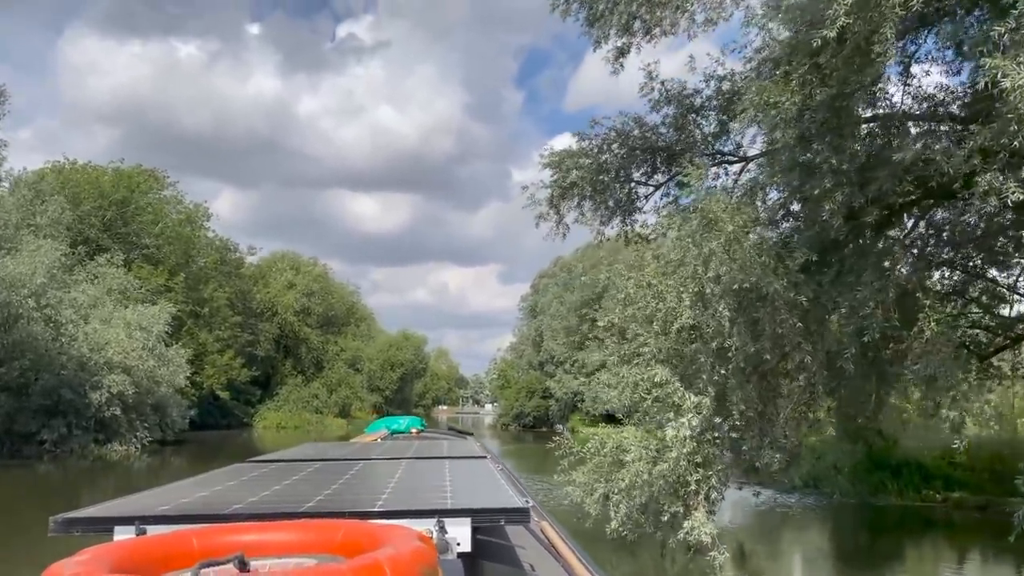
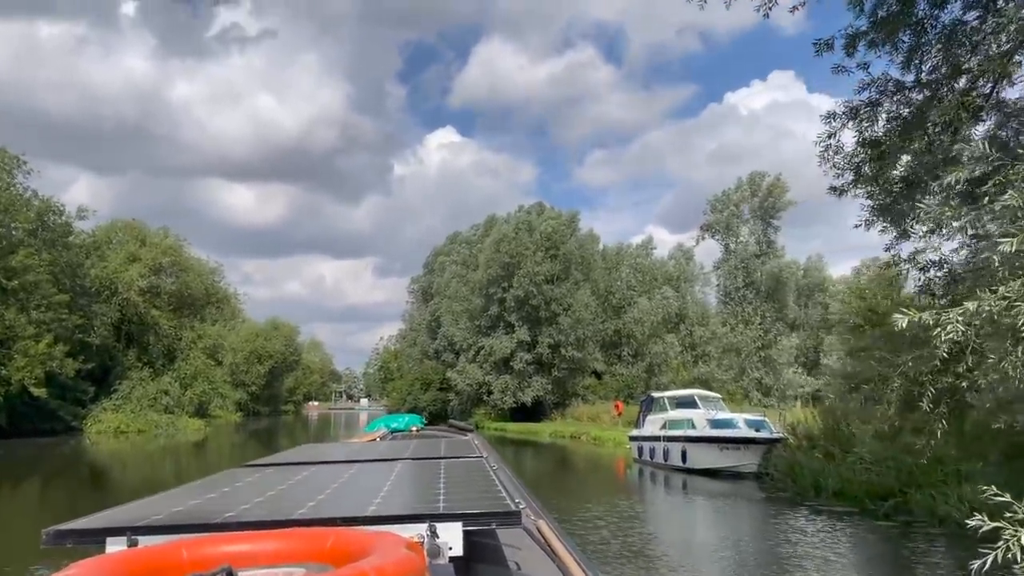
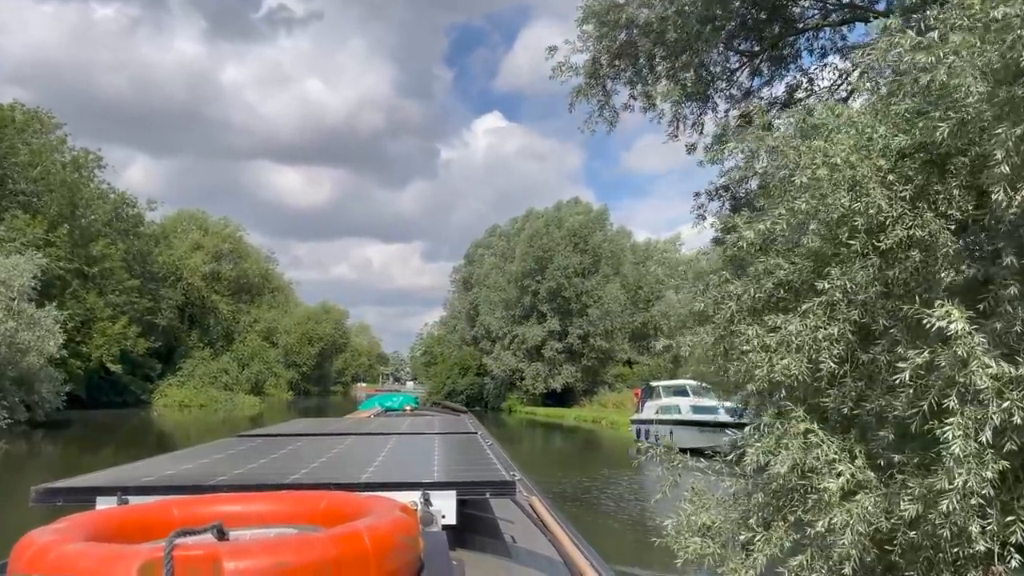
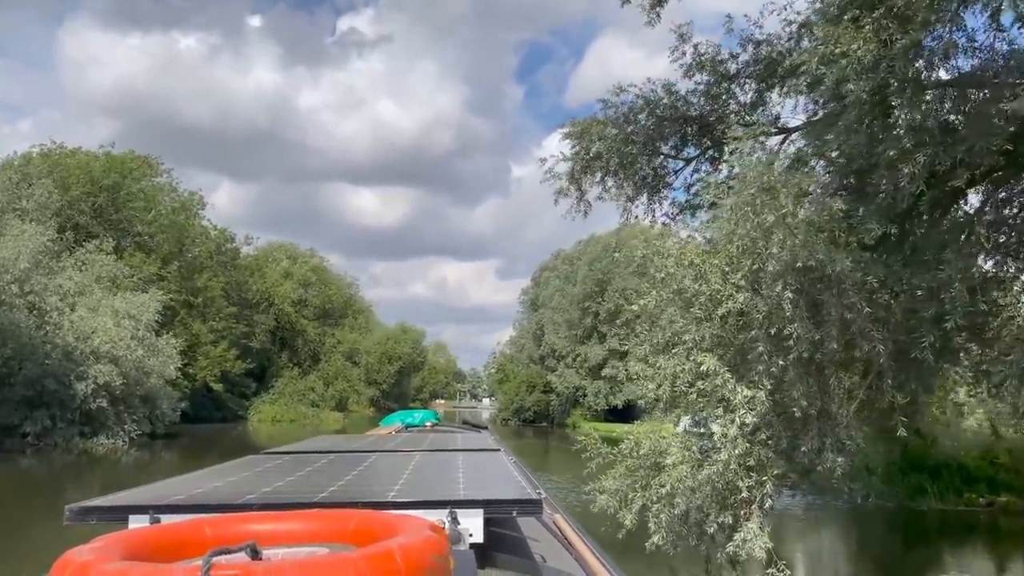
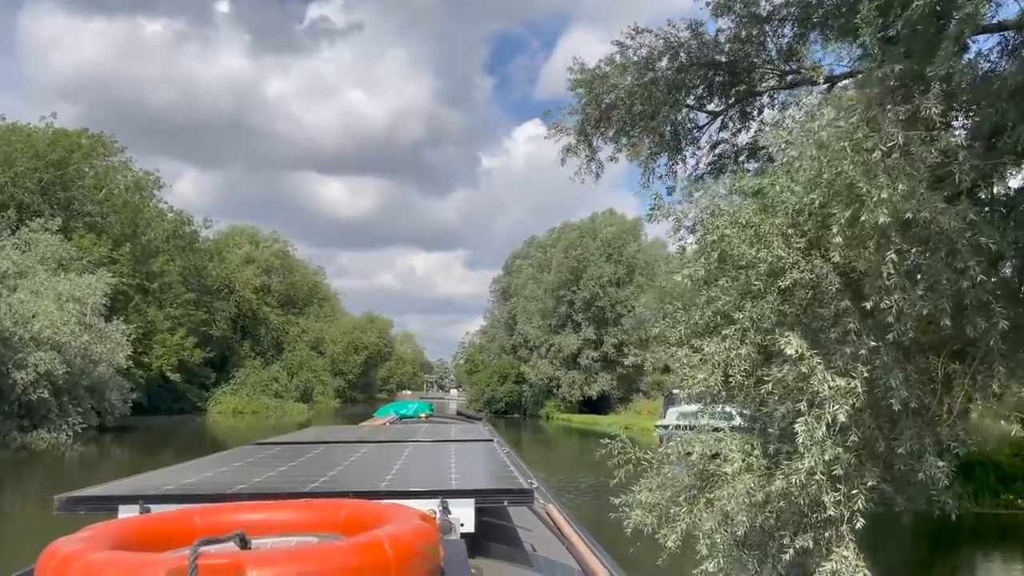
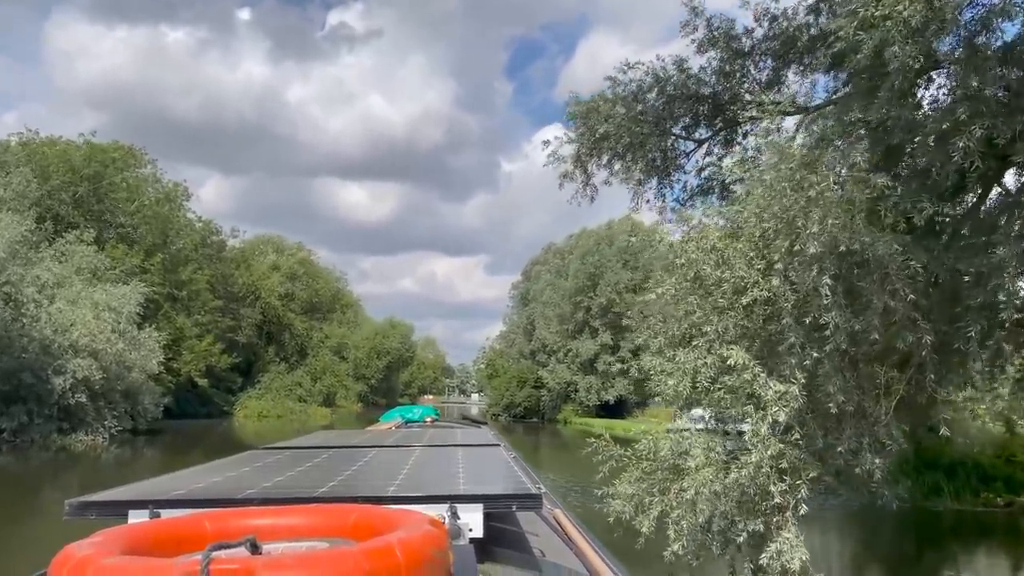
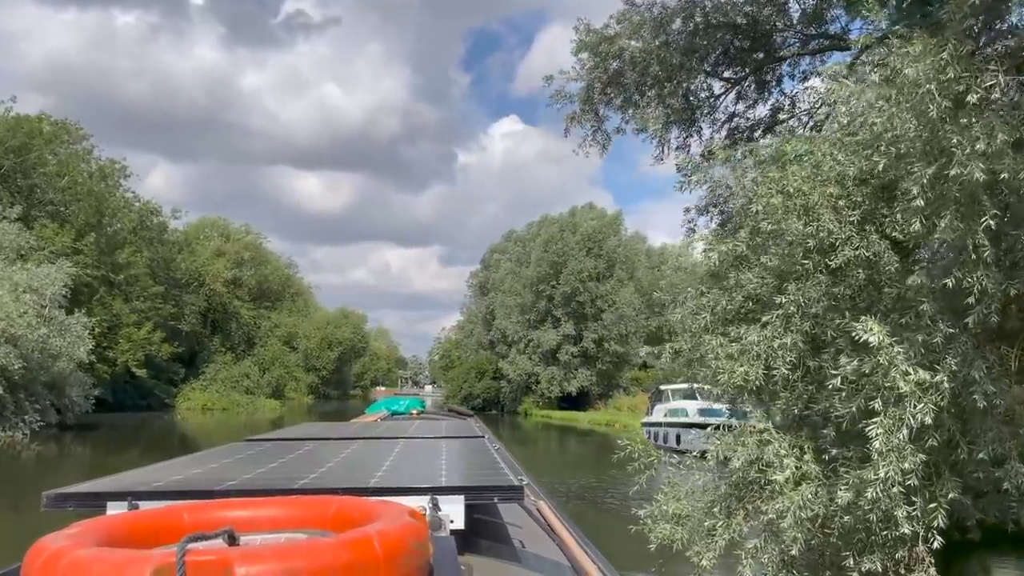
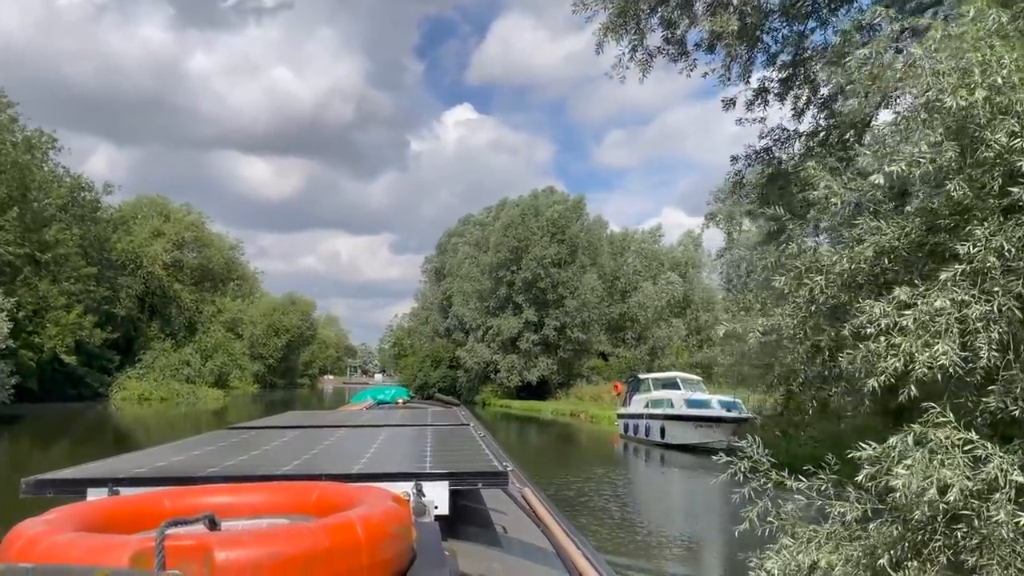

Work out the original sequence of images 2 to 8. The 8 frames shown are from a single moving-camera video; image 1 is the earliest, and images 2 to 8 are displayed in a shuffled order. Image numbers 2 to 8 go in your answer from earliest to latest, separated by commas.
4, 6, 5, 7, 3, 8, 2
